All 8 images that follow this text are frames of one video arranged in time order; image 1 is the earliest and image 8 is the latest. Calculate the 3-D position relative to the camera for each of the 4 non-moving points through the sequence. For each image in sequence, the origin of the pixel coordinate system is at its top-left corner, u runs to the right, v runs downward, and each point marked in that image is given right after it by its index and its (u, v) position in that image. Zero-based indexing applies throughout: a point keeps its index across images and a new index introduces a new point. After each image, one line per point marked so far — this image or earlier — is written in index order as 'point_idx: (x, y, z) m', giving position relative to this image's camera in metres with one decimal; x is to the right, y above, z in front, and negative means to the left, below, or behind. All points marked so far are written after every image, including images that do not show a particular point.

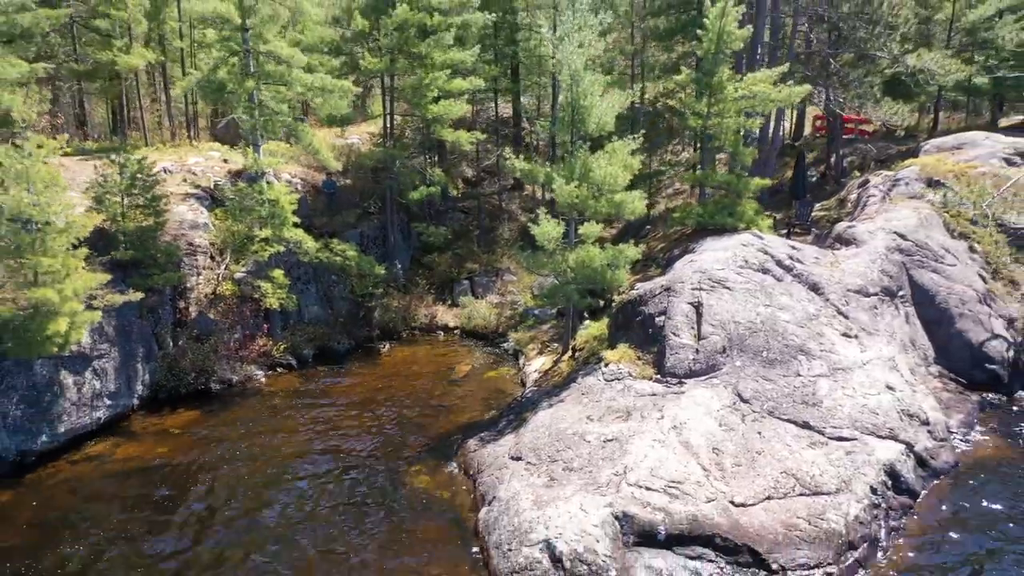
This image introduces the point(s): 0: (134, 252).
0: (-6.8, +0.7, +14.9) m
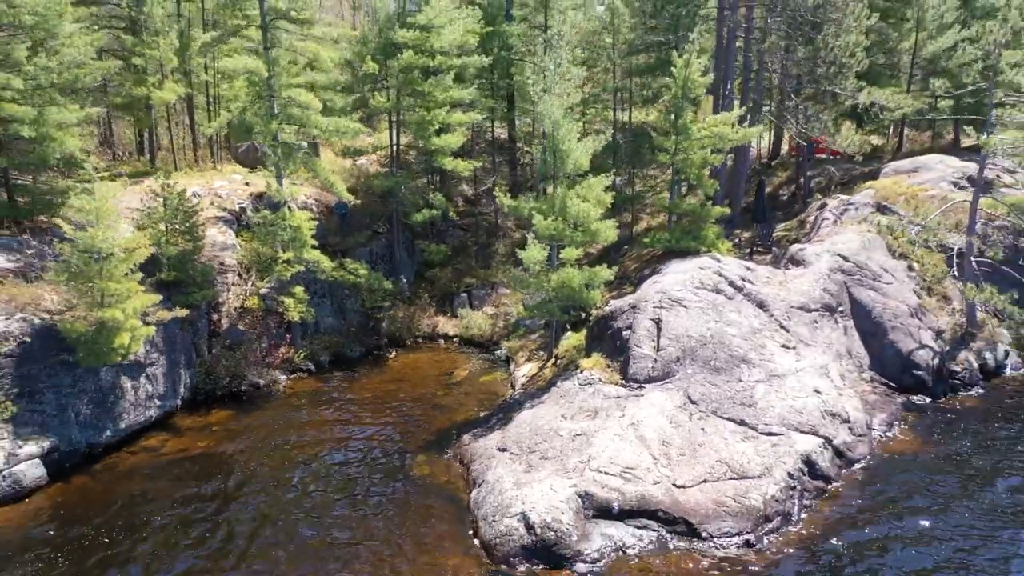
0: (-7.0, +0.3, +17.3) m
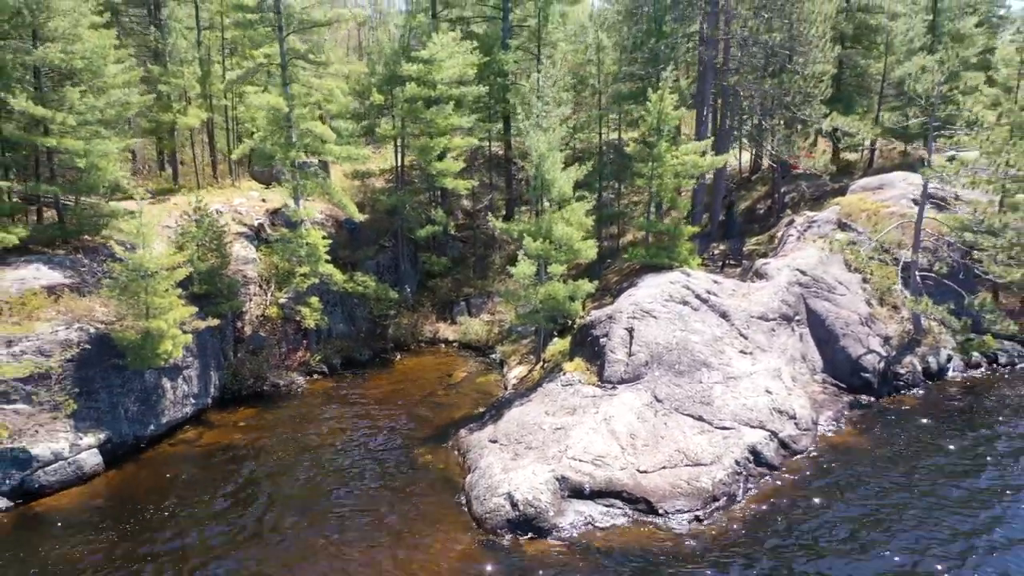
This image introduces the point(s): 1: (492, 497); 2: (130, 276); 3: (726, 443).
0: (-7.2, 0.0, +19.5) m
1: (-0.3, -3.5, +13.8) m
2: (-7.5, +0.2, +16.3) m
3: (+3.9, -2.8, +15.2) m
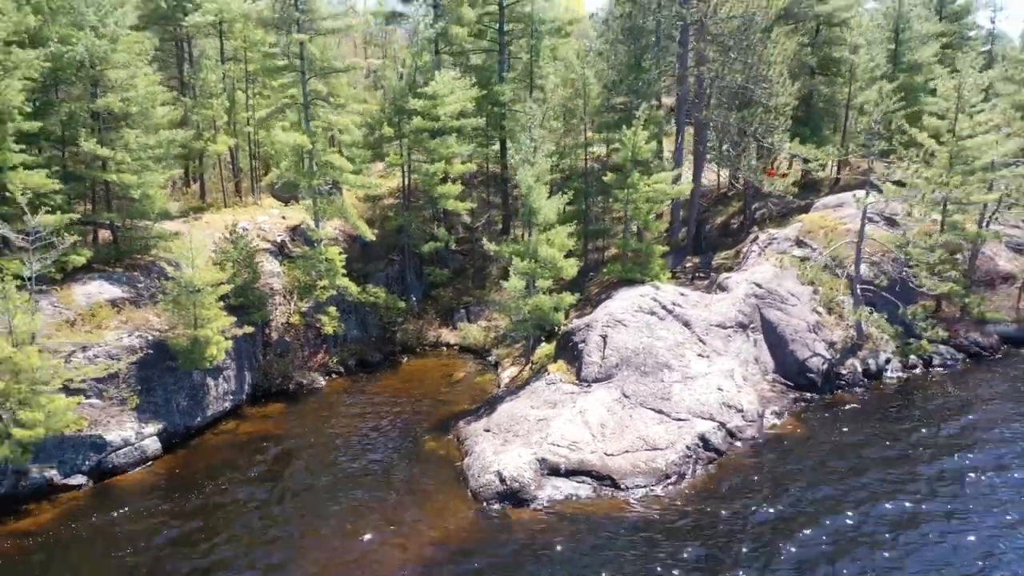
0: (-7.4, -0.3, +22.6) m
1: (-0.5, -3.8, +16.8) m
2: (-7.7, -0.1, +19.4) m
3: (+3.7, -3.1, +18.2) m
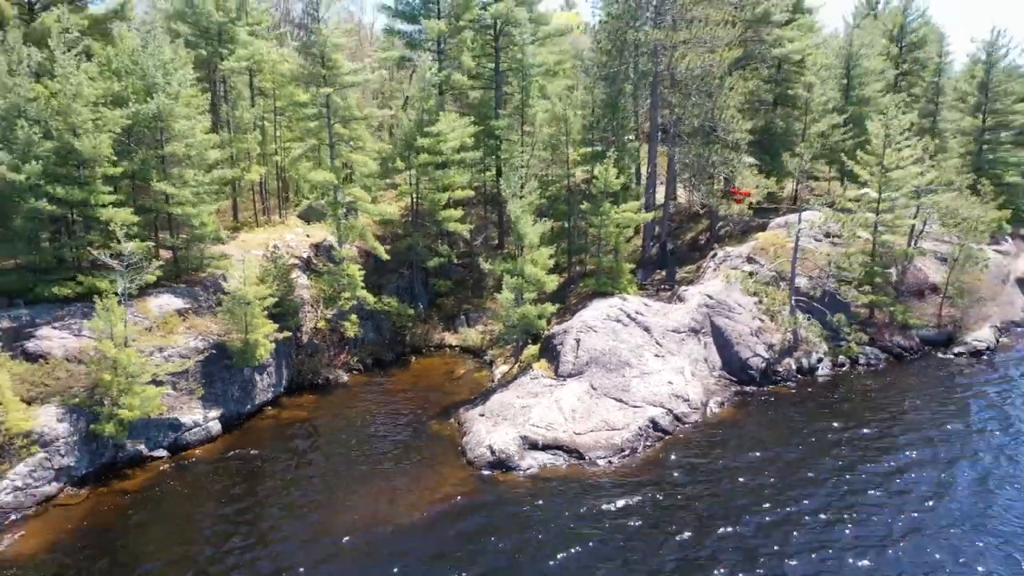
0: (-7.6, -0.6, +27.3) m
1: (-0.8, -4.2, +21.5) m
2: (-8.0, -0.4, +24.1) m
3: (+3.4, -3.5, +22.9) m
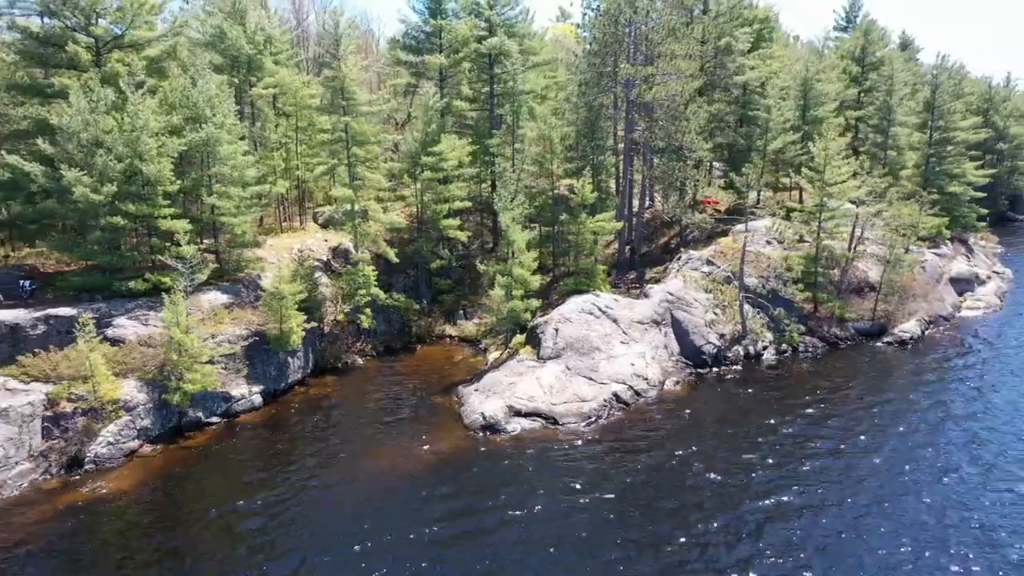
0: (-8.0, -0.6, +32.4) m
1: (-1.2, -4.1, +26.6) m
2: (-8.4, -0.4, +29.2) m
3: (+3.0, -3.5, +28.0) m
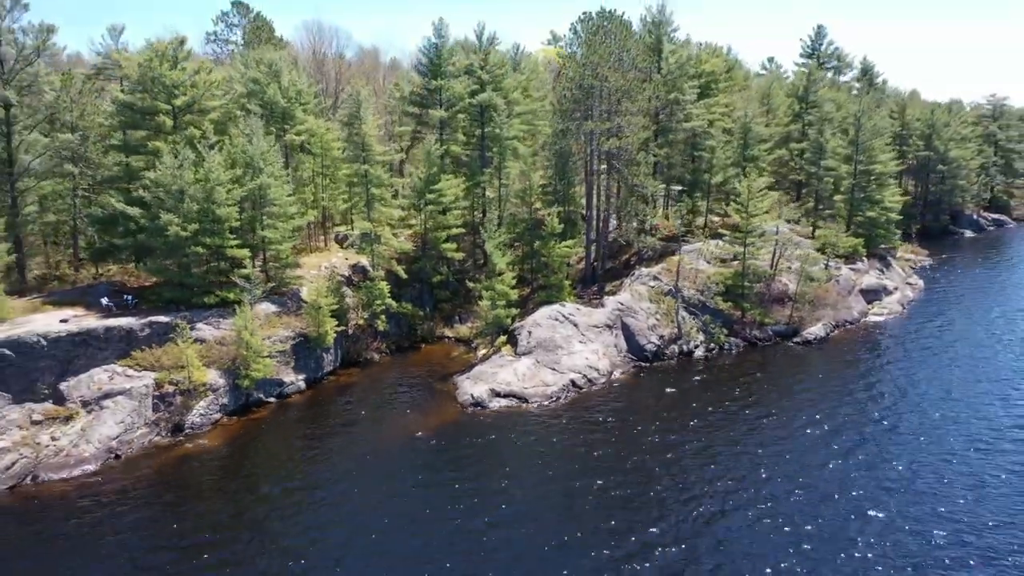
0: (-8.8, -1.1, +41.5) m
1: (-2.0, -4.7, +35.7) m
2: (-9.1, -0.9, +38.2) m
3: (+2.2, -4.0, +37.0) m
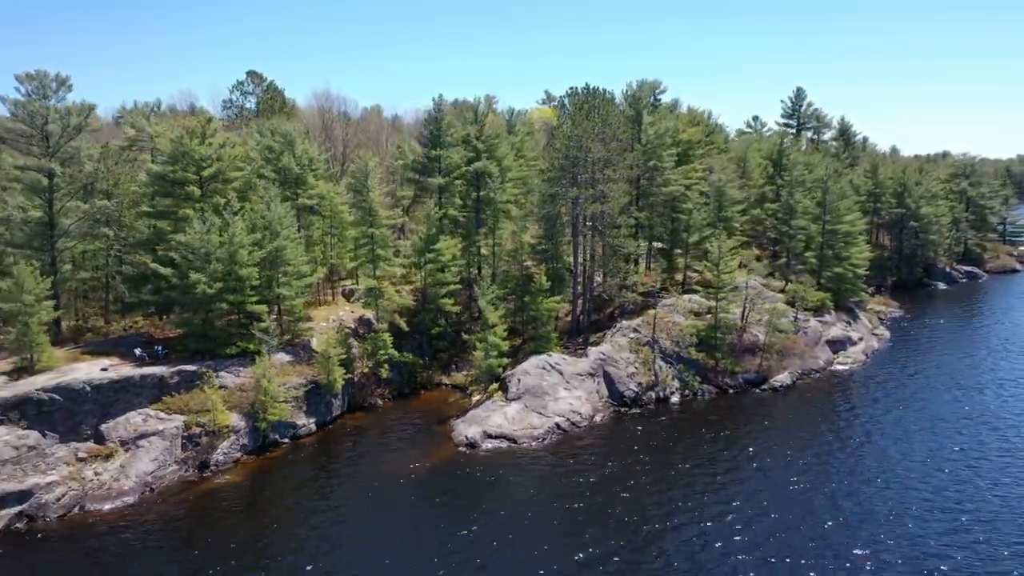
0: (-9.3, -4.0, +45.6) m
1: (-2.5, -7.2, +39.7) m
2: (-9.6, -3.6, +42.4) m
3: (+1.8, -6.6, +41.1) m
